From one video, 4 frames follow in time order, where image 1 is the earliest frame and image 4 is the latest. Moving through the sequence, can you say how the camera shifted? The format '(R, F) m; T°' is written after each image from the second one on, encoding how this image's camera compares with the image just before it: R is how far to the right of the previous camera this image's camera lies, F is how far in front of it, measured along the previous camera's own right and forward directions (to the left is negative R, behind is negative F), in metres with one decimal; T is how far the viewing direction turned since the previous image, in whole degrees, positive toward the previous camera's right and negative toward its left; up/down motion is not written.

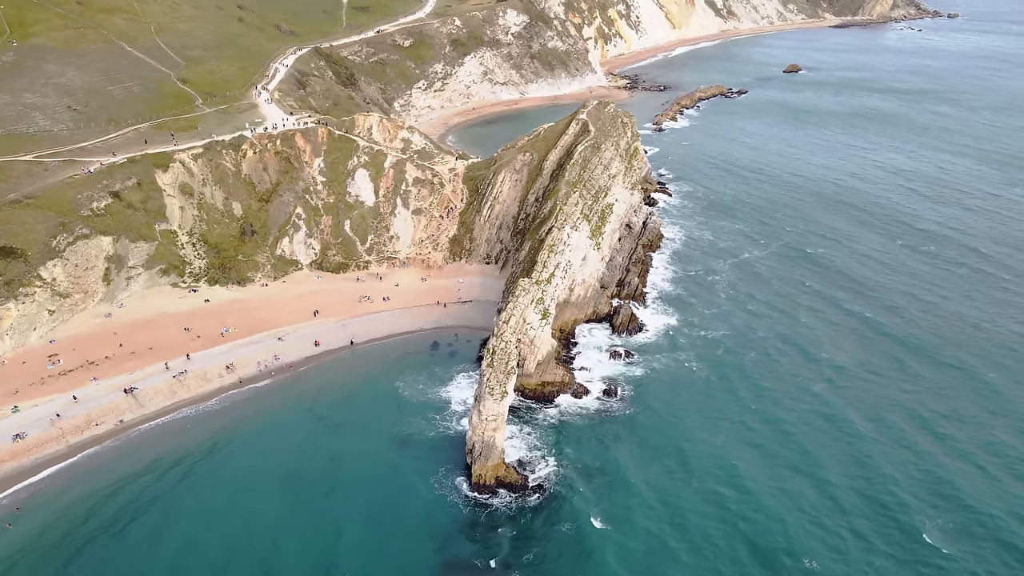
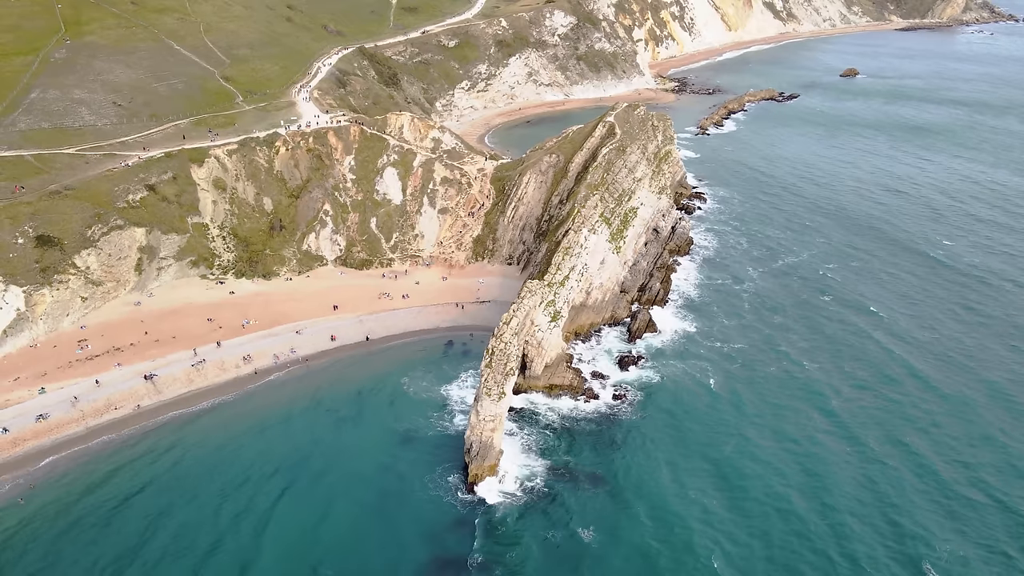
(+2.3, +0.2) m; -4°
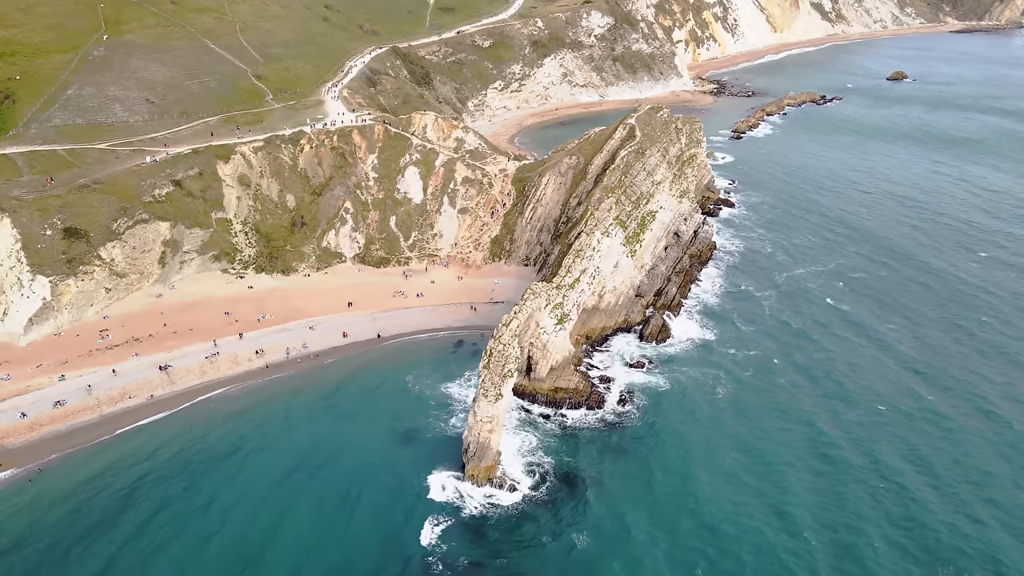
(+1.9, +0.1) m; -3°
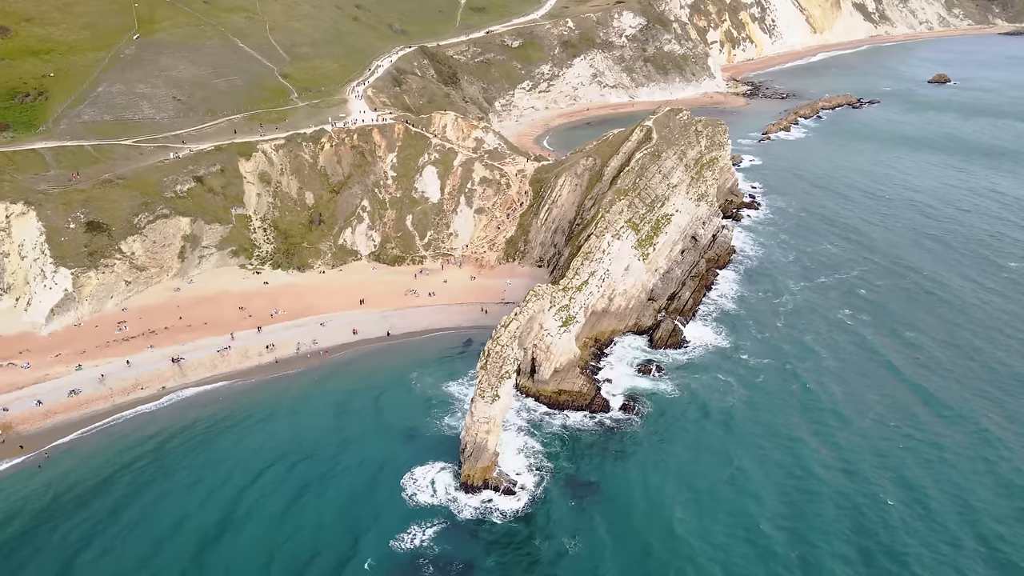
(+1.6, 0.0) m; -2°
